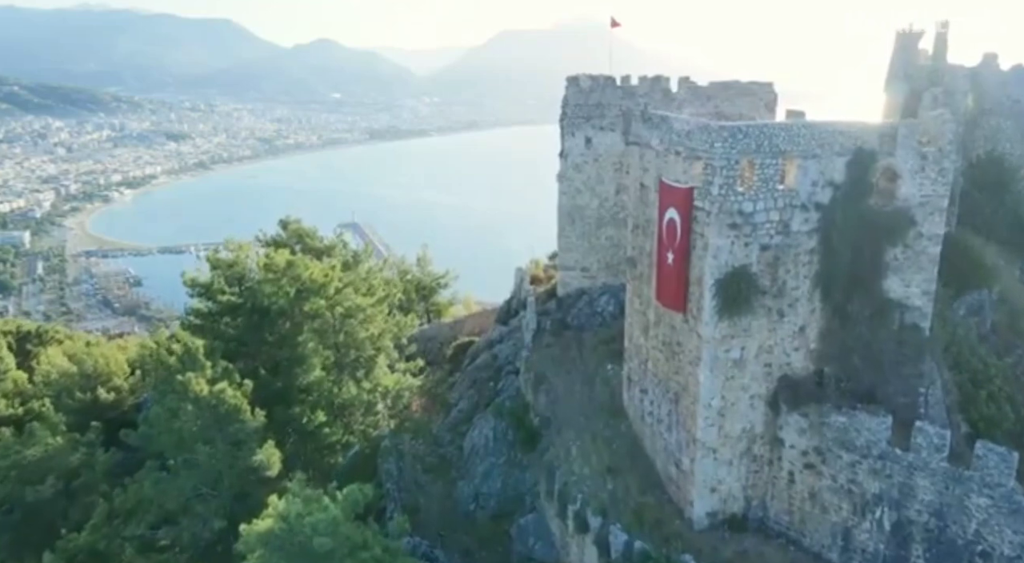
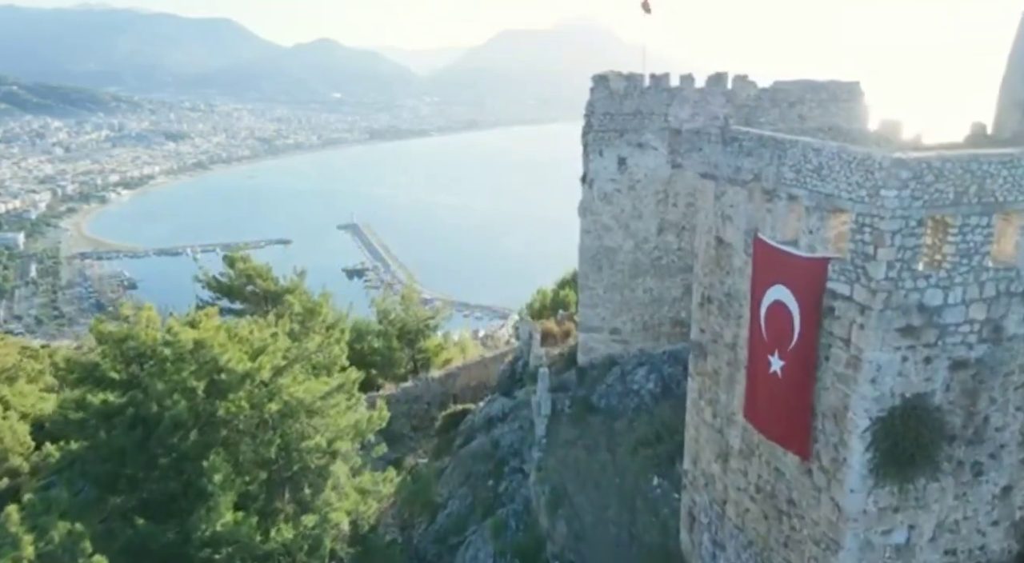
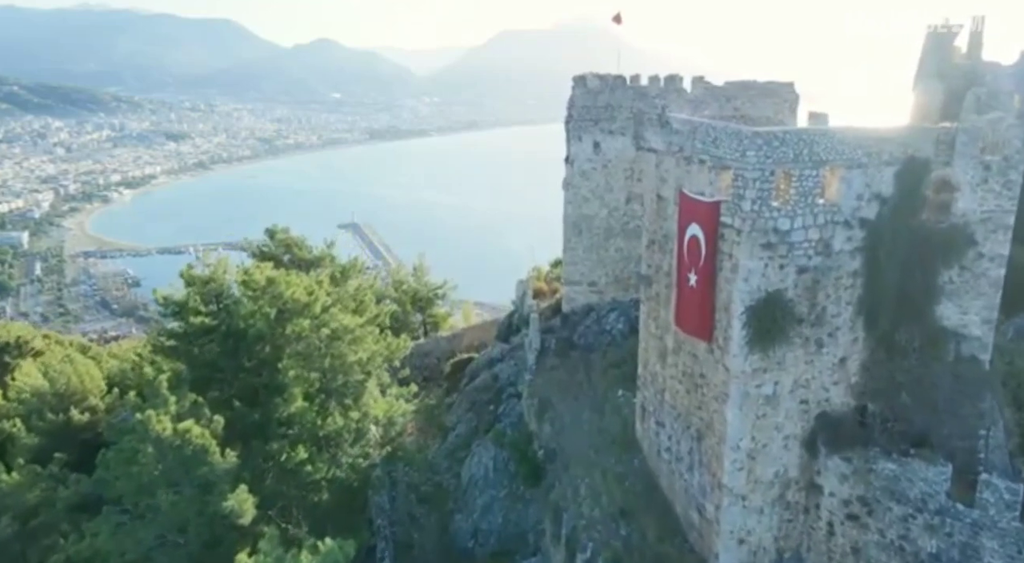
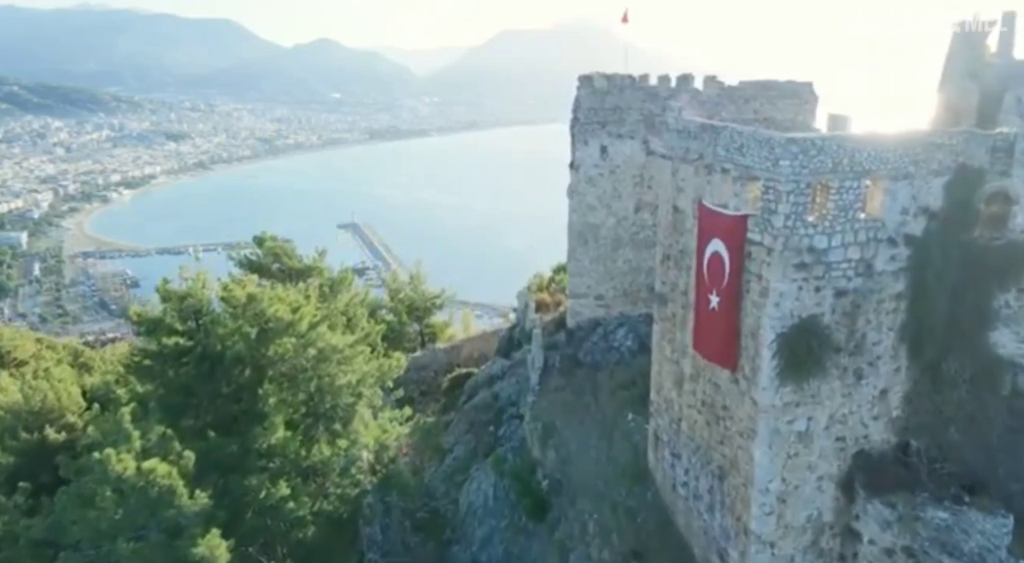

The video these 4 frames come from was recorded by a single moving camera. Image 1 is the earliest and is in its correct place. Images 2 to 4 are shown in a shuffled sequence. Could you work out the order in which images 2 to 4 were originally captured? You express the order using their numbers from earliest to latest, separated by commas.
3, 4, 2
